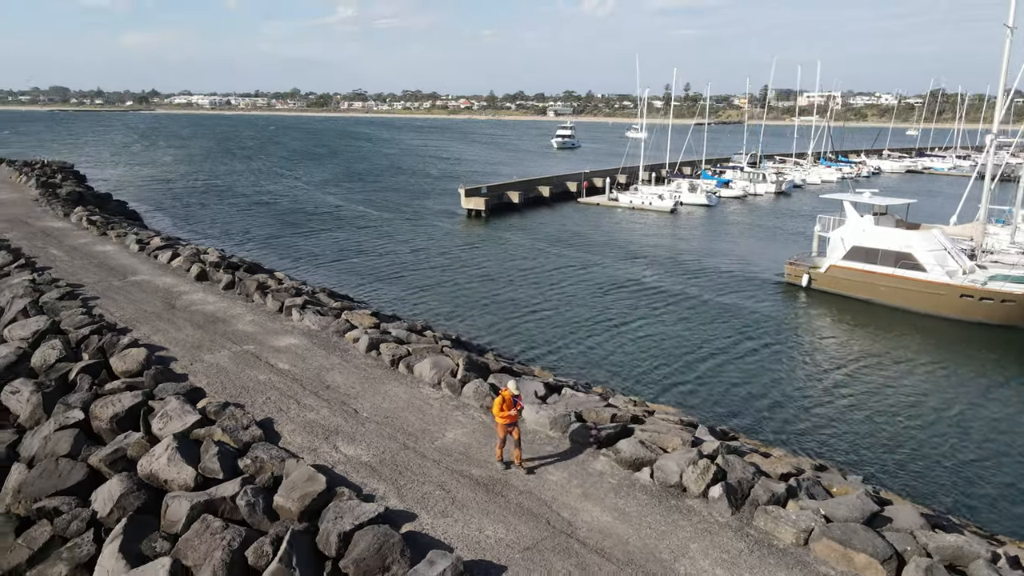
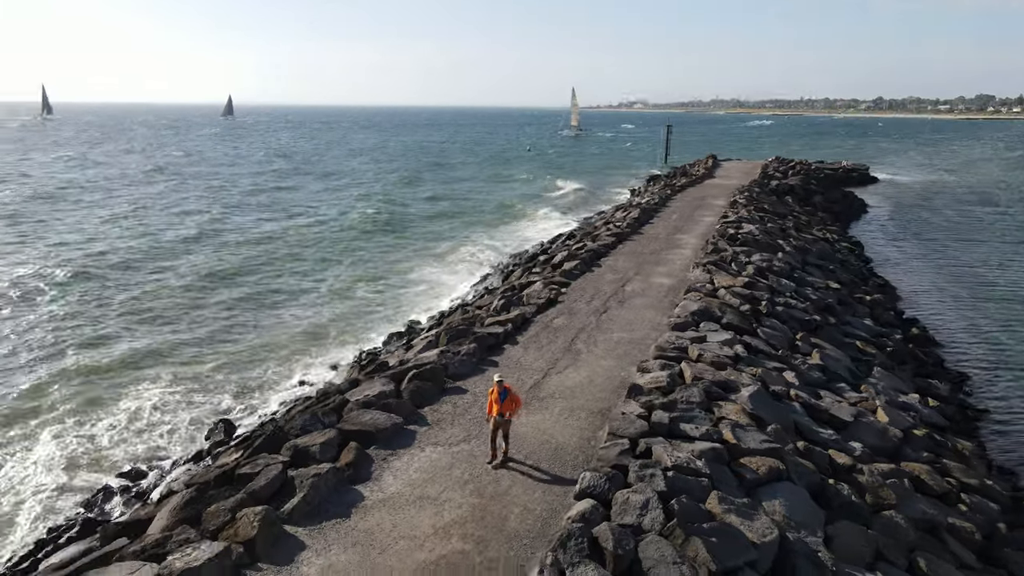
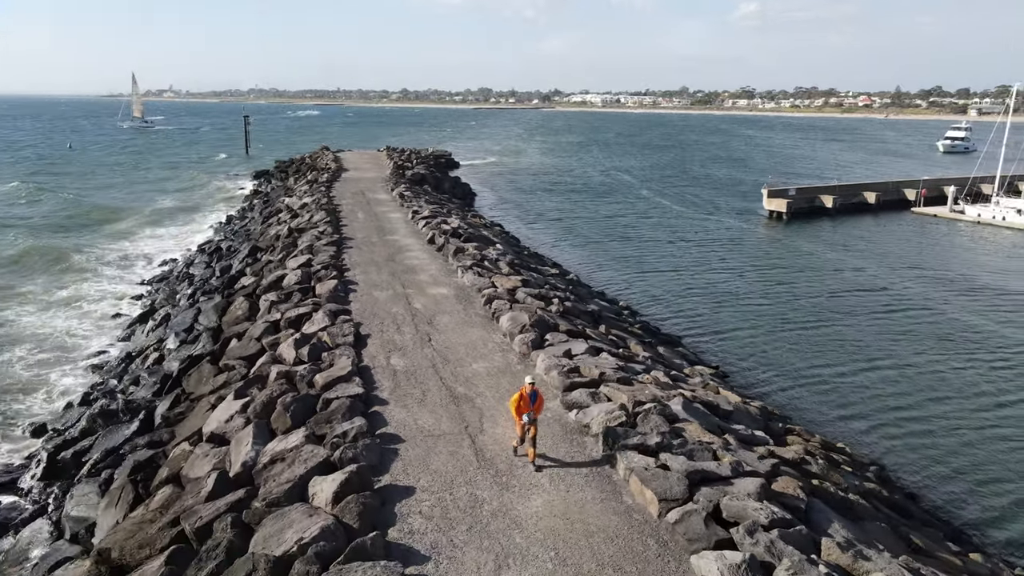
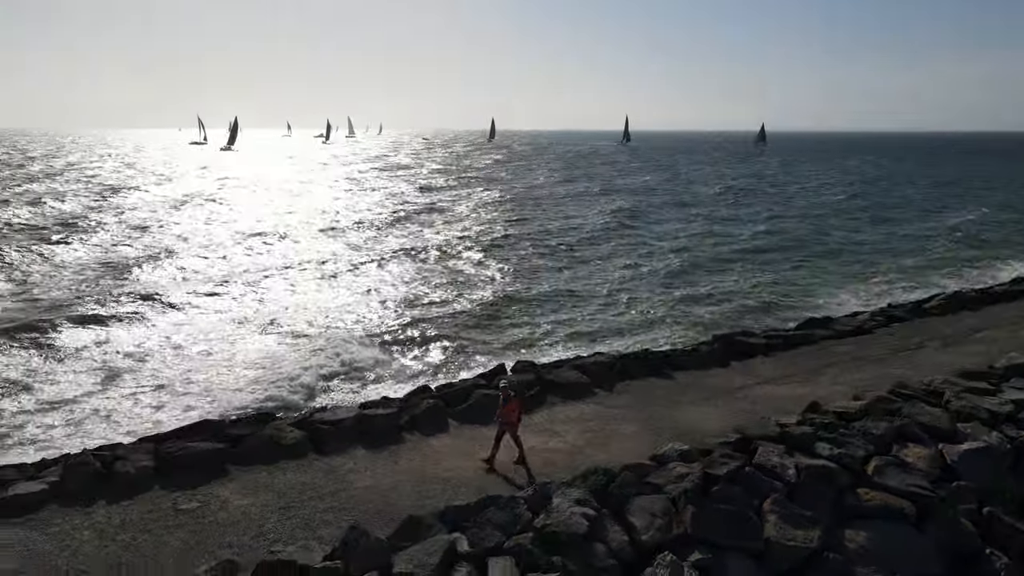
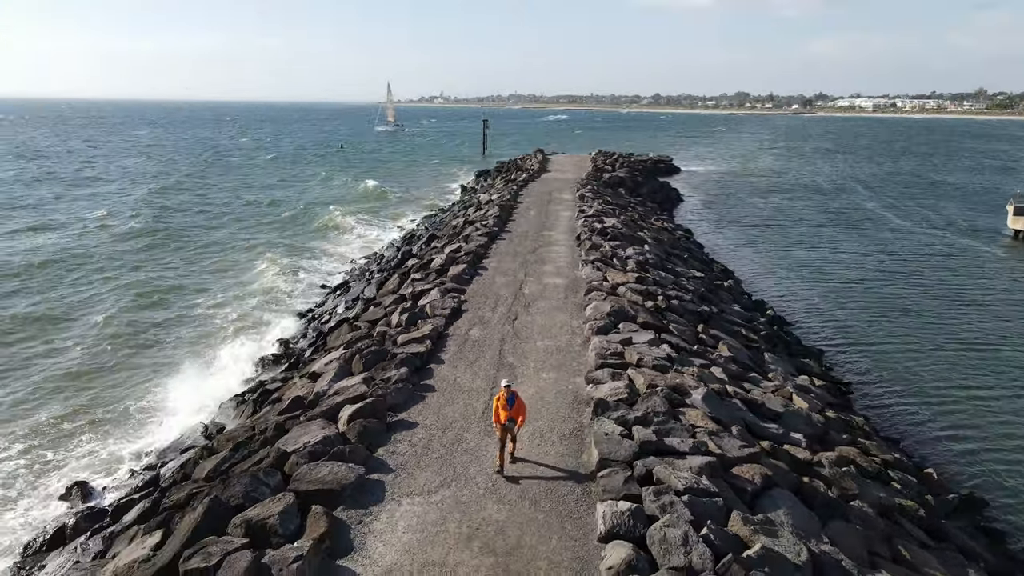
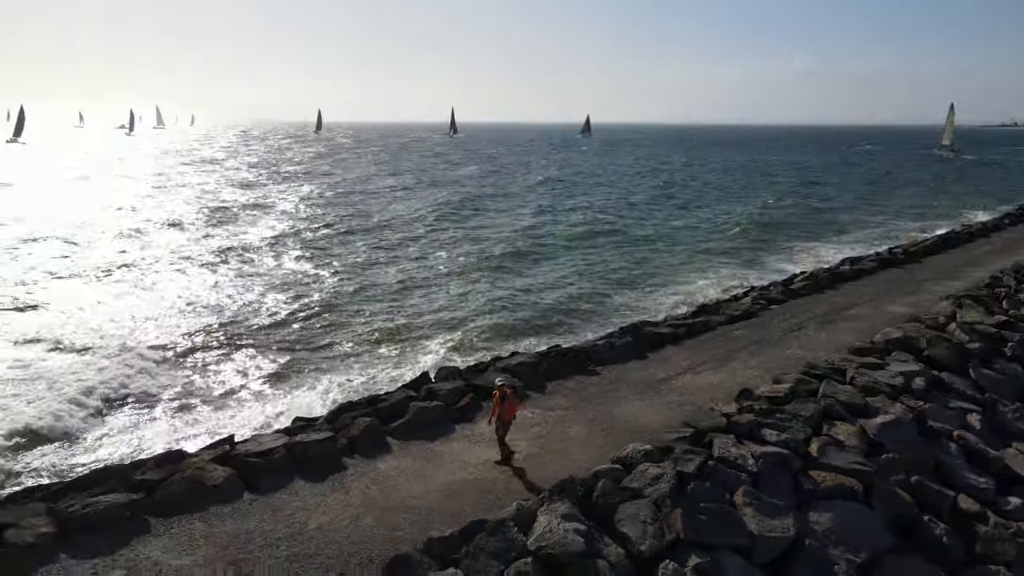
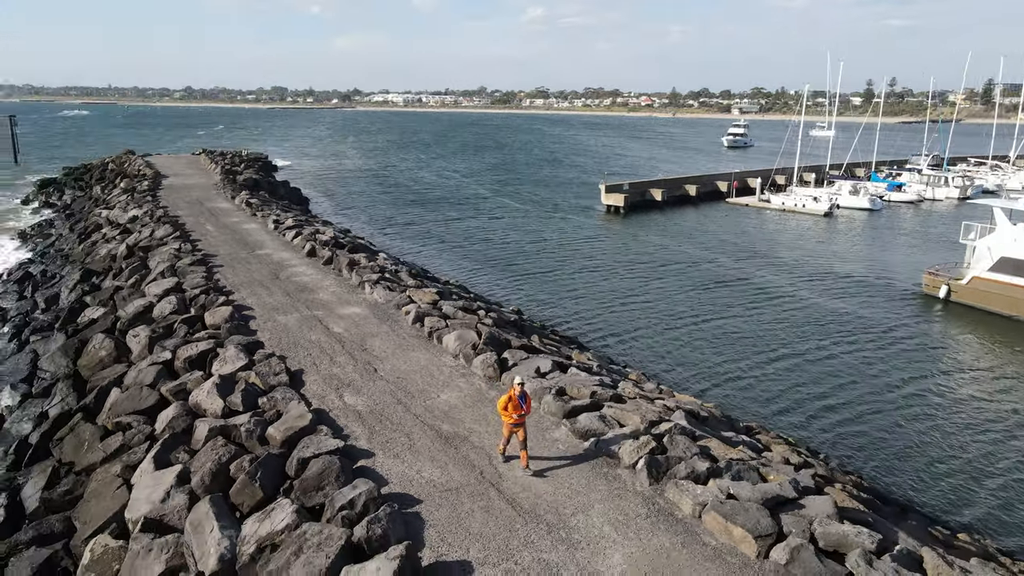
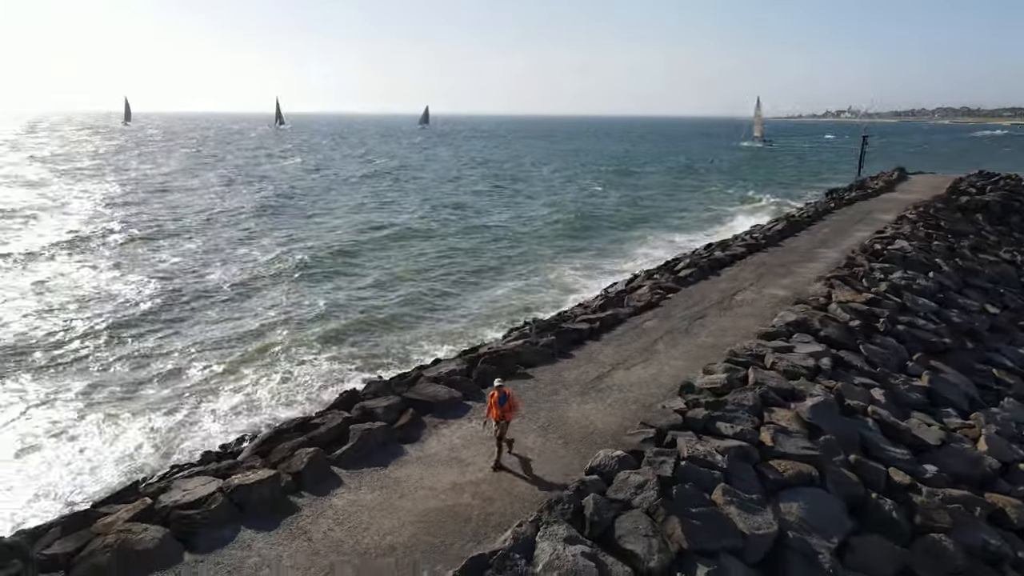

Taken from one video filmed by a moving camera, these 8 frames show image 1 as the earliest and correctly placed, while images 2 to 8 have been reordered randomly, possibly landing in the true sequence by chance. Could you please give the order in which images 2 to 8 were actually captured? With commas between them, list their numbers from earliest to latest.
7, 3, 5, 2, 8, 6, 4
